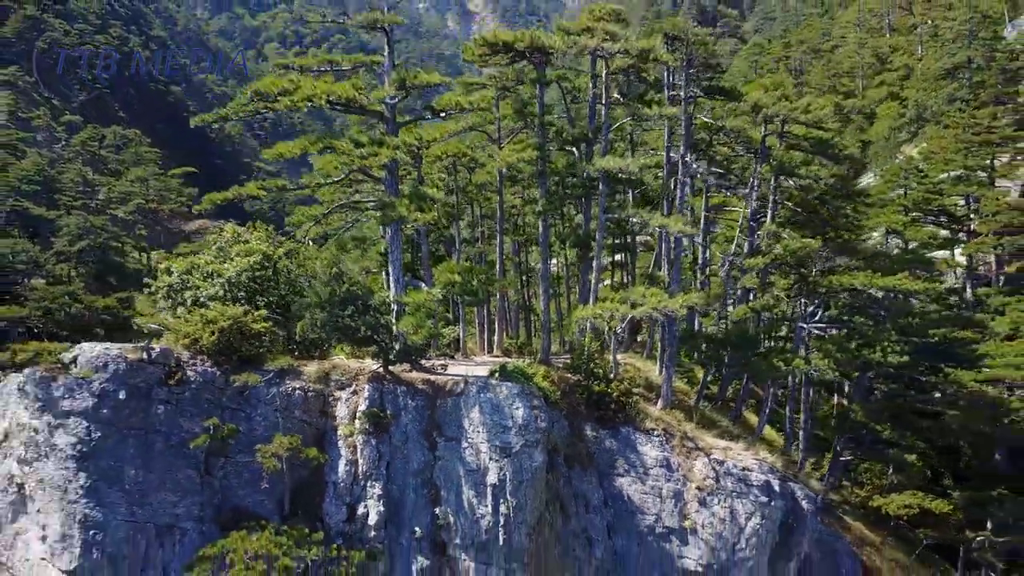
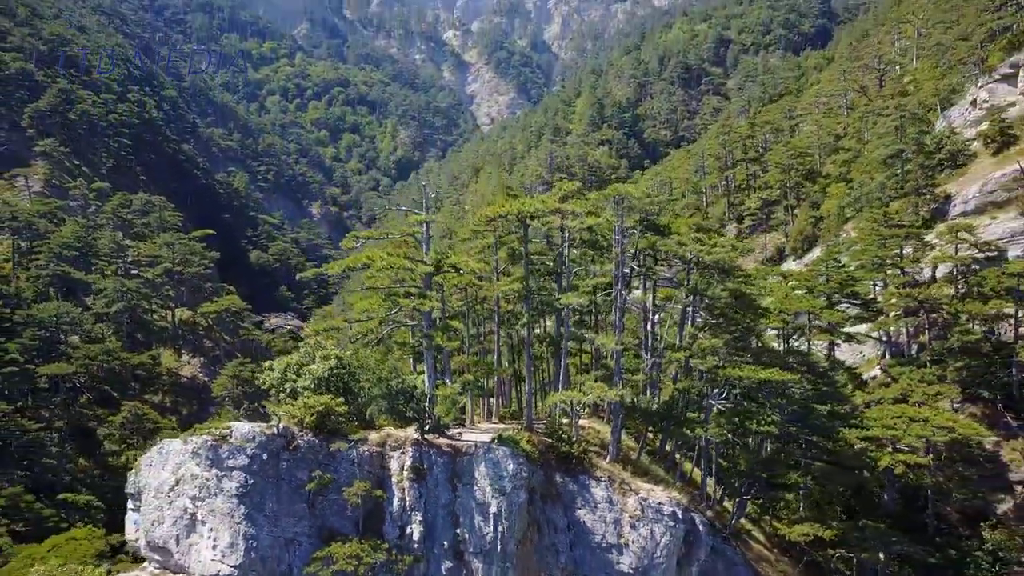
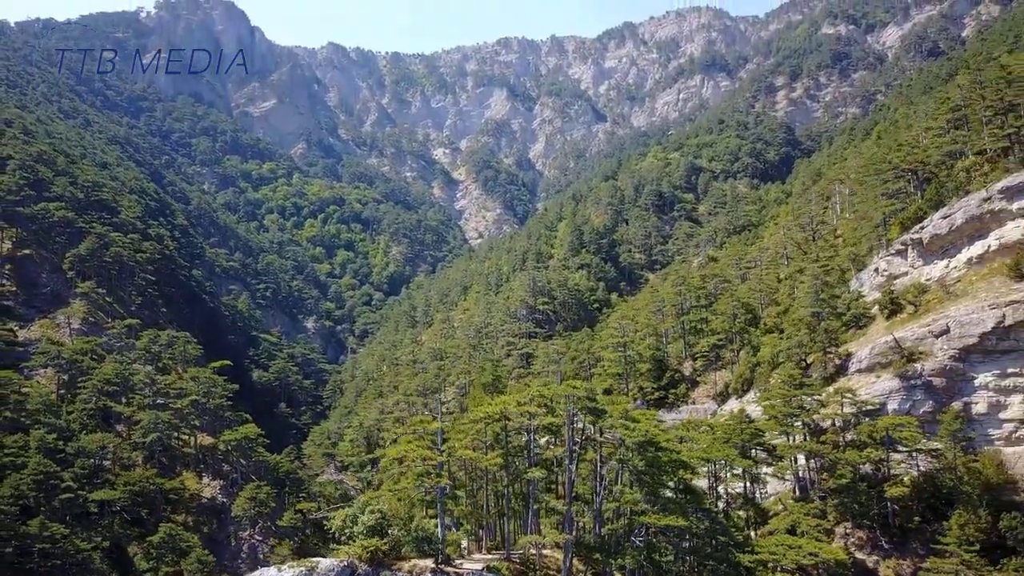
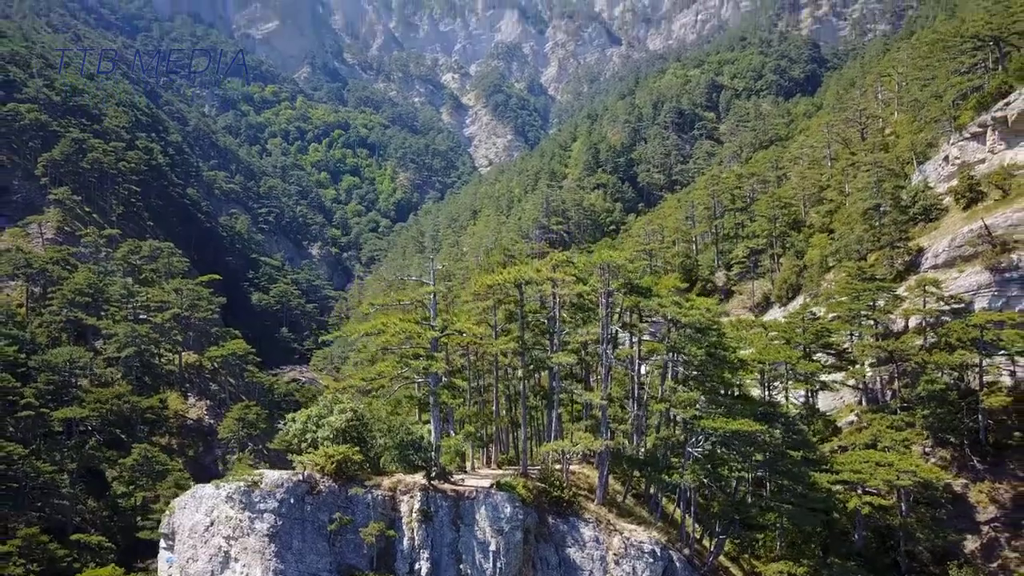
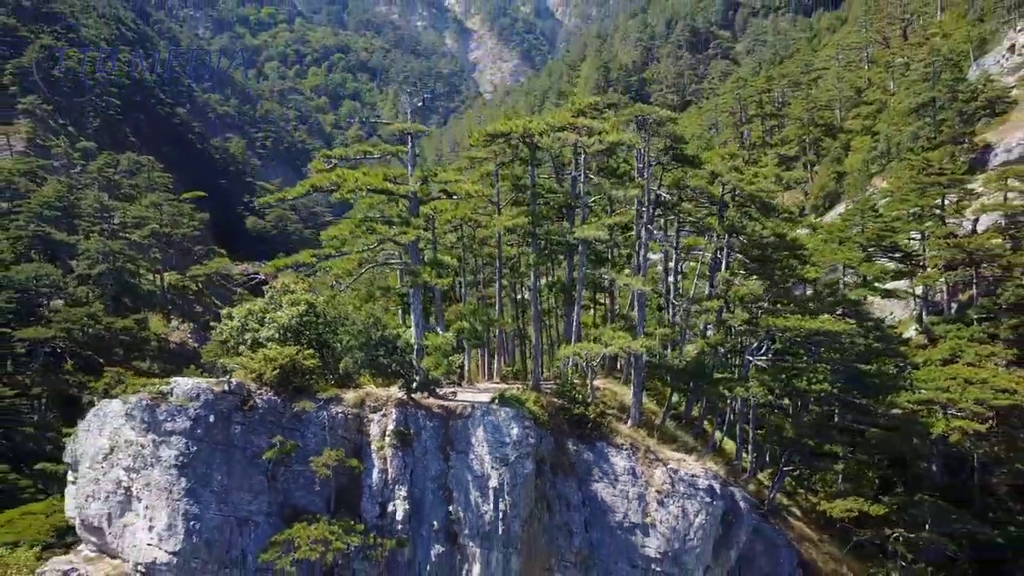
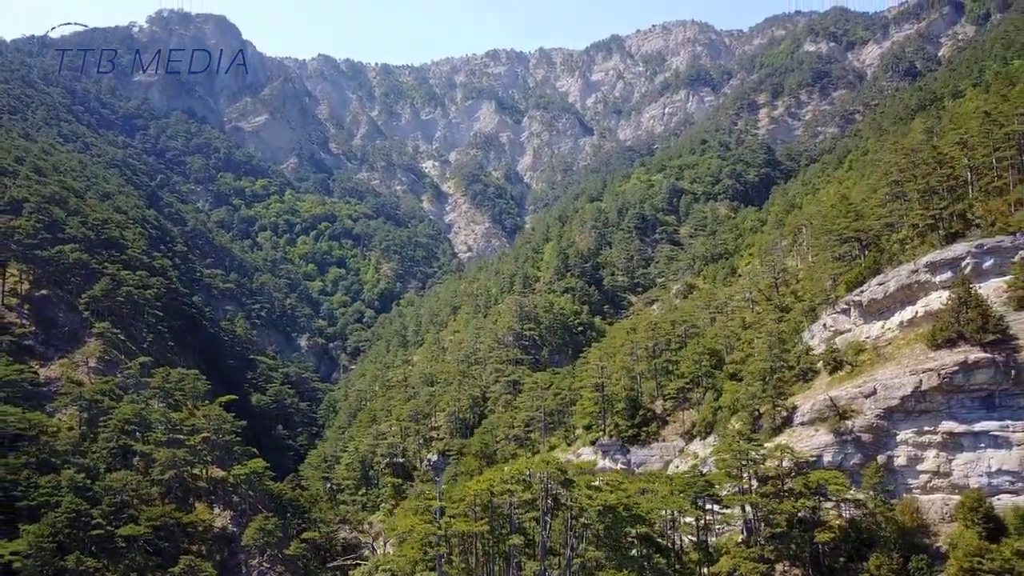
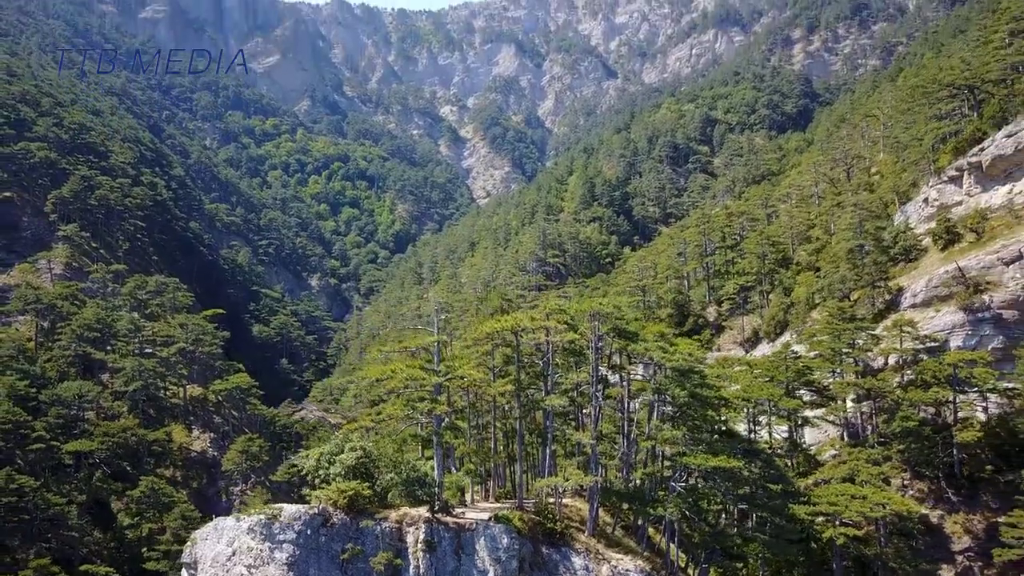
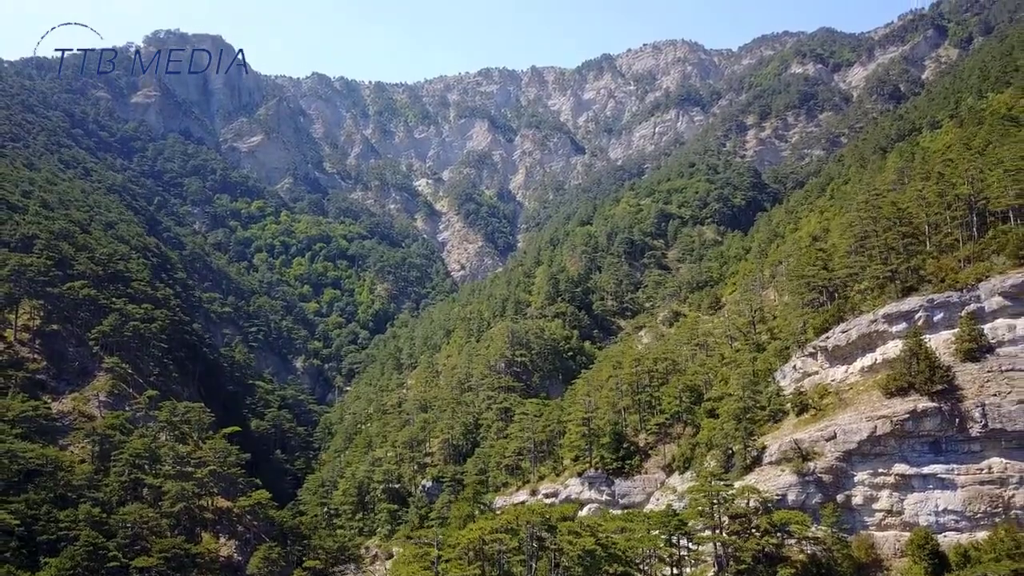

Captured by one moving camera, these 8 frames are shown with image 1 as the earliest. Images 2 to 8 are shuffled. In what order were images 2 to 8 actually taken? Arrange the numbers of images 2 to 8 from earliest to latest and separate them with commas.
5, 2, 4, 7, 3, 6, 8
